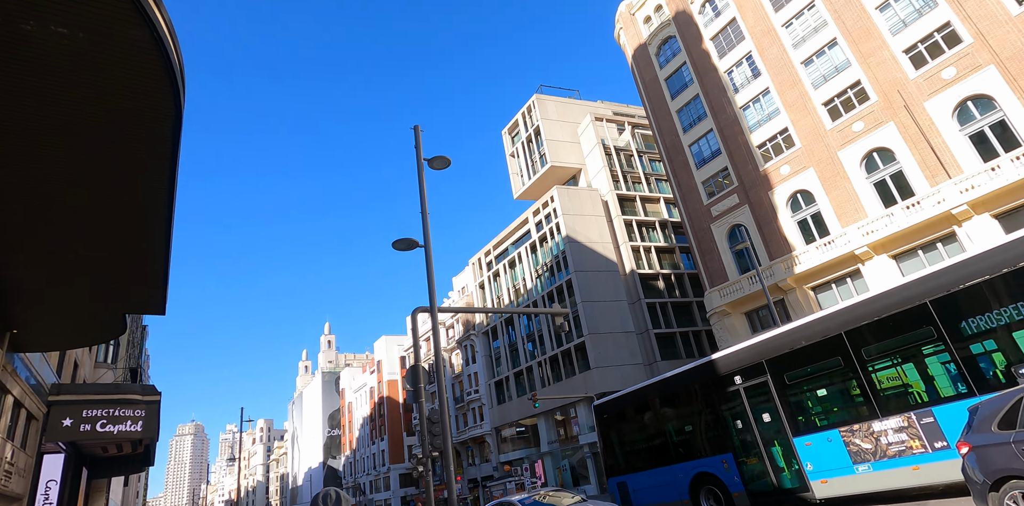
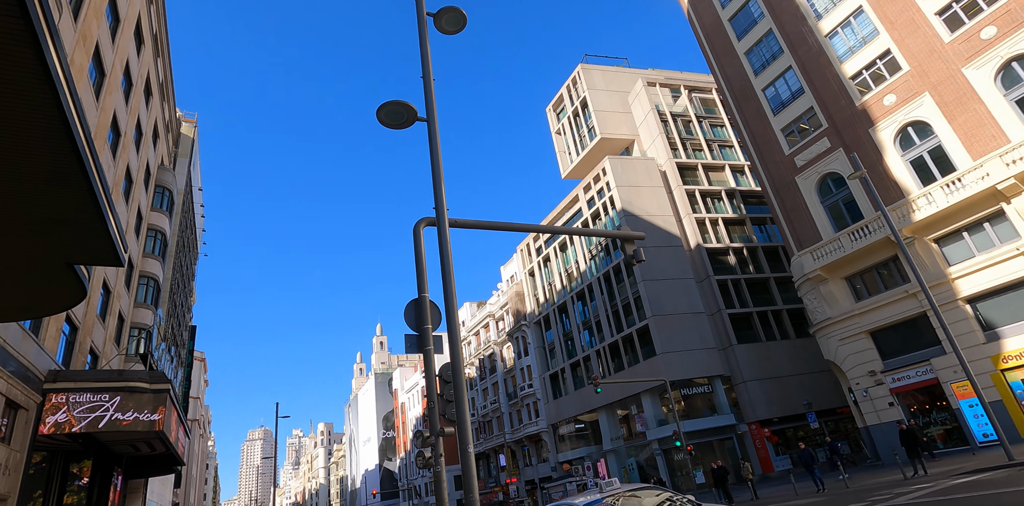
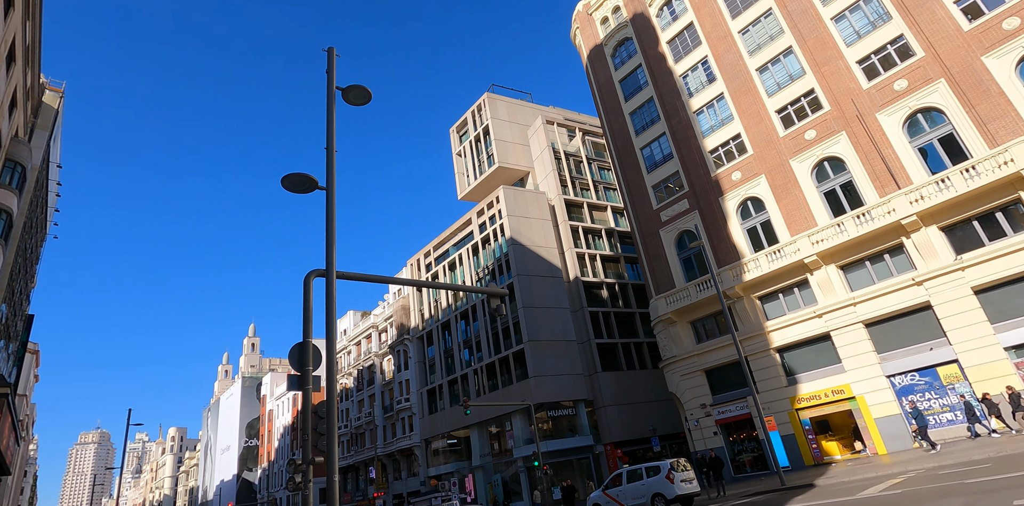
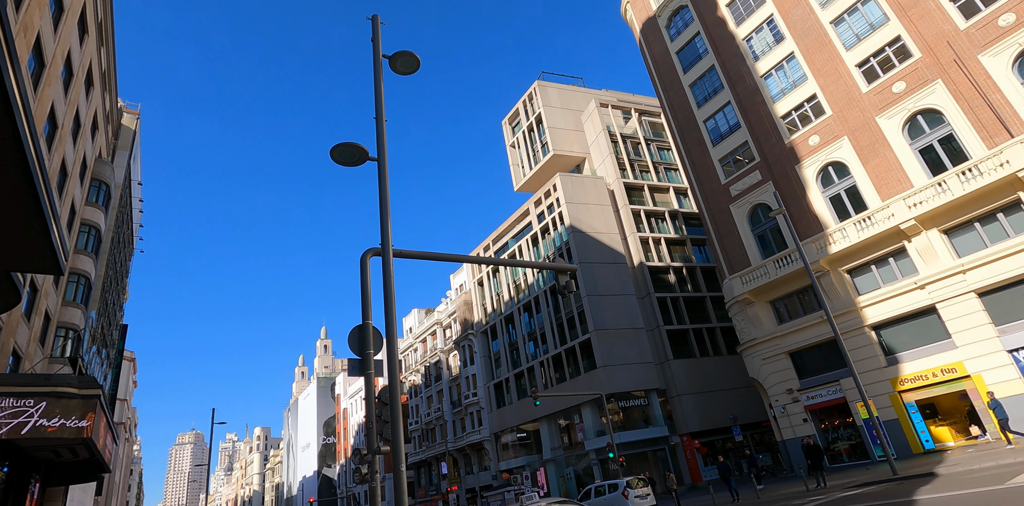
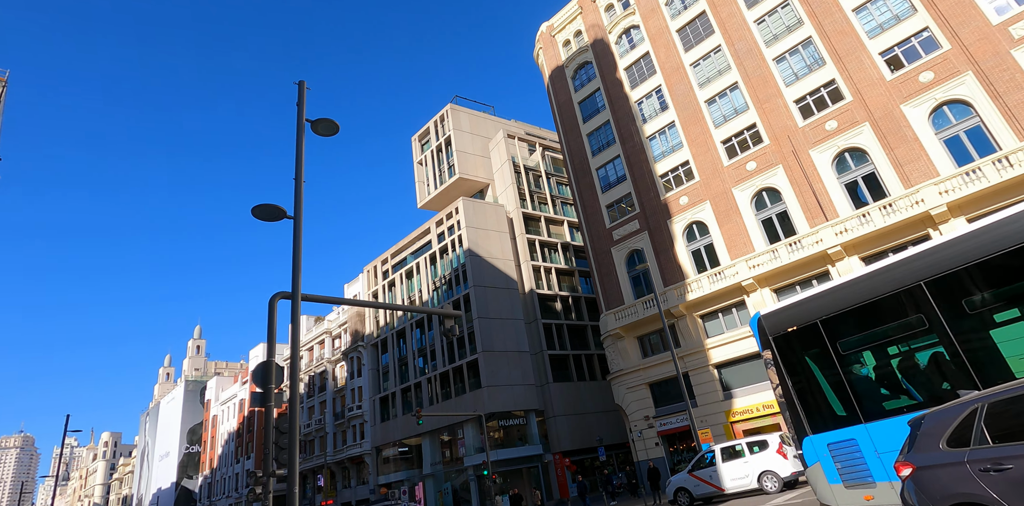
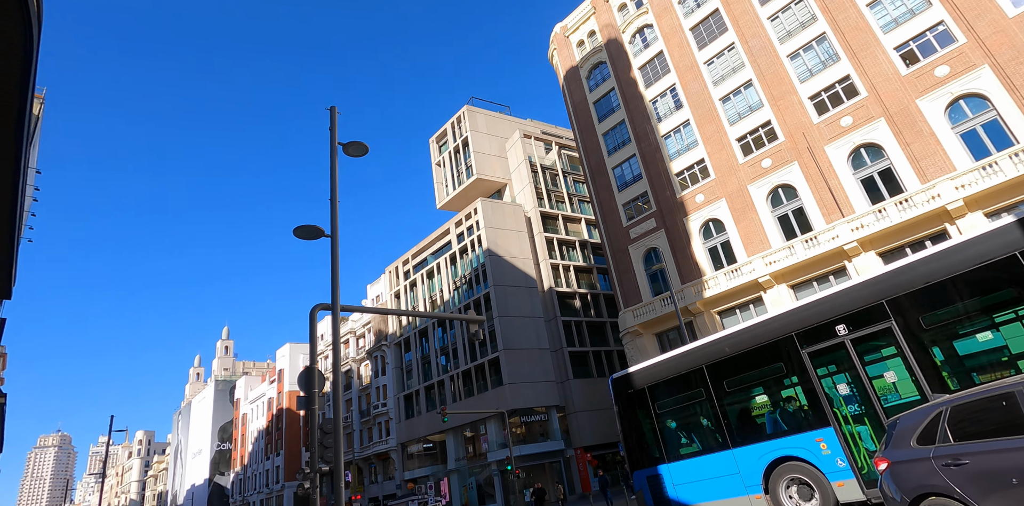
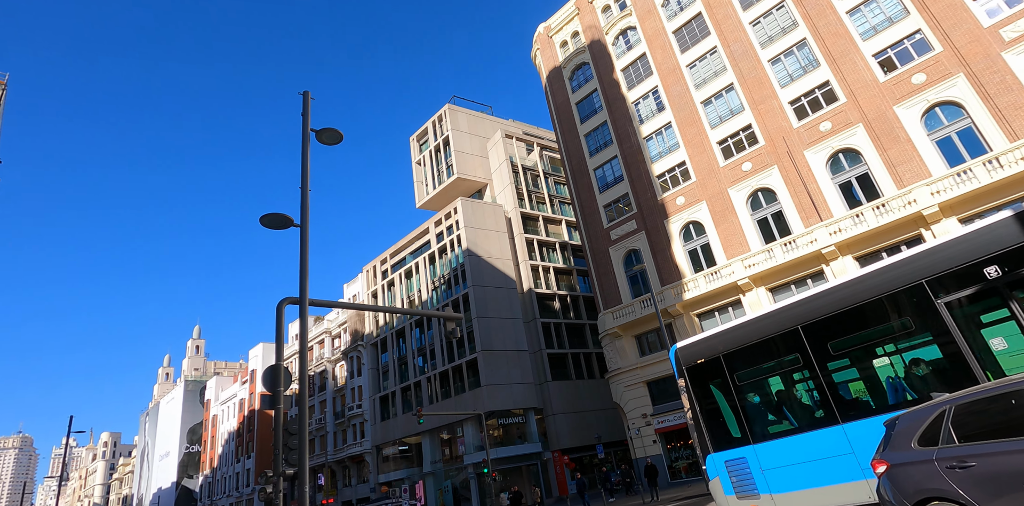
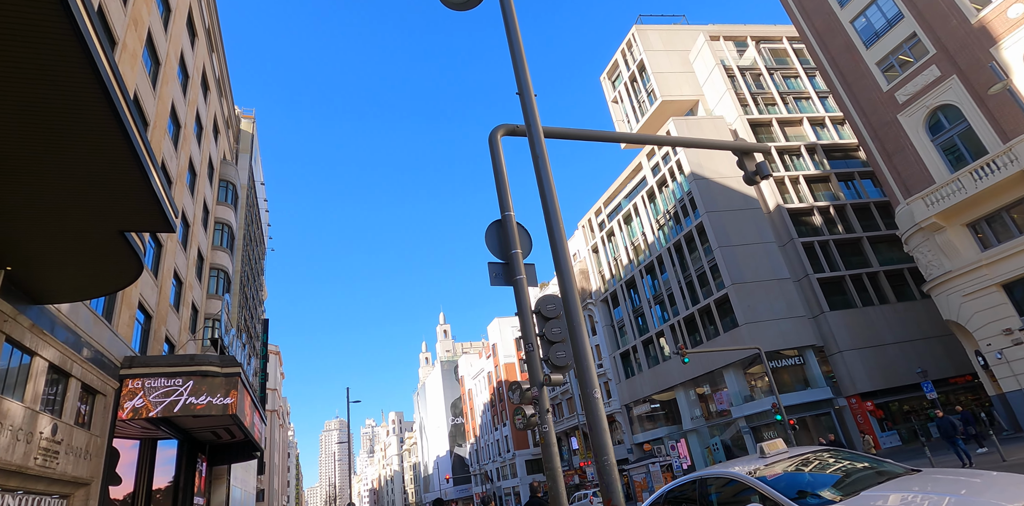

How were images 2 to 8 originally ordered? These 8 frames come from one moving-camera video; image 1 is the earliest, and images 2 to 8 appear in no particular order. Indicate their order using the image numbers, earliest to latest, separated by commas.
6, 7, 5, 3, 4, 2, 8
